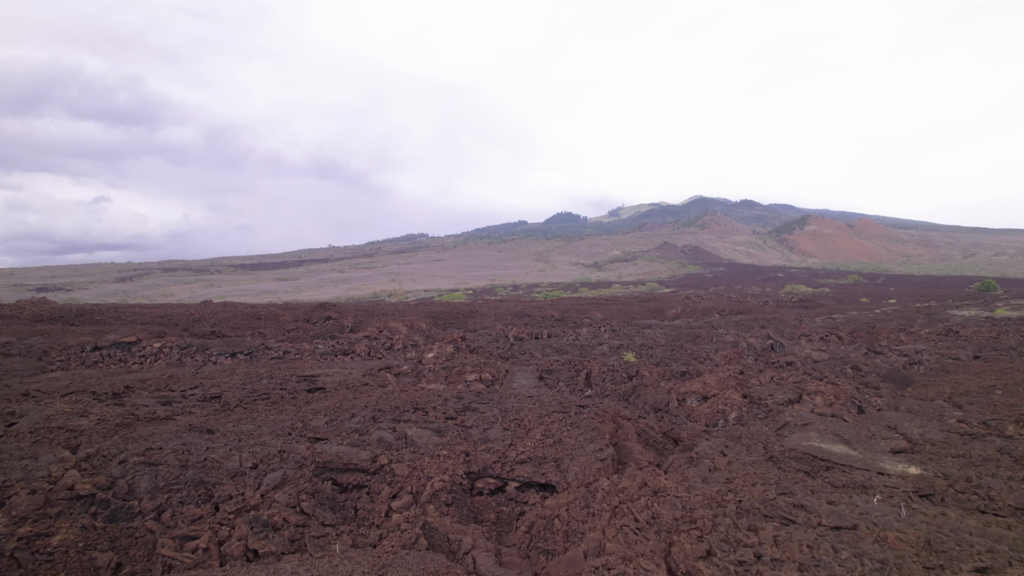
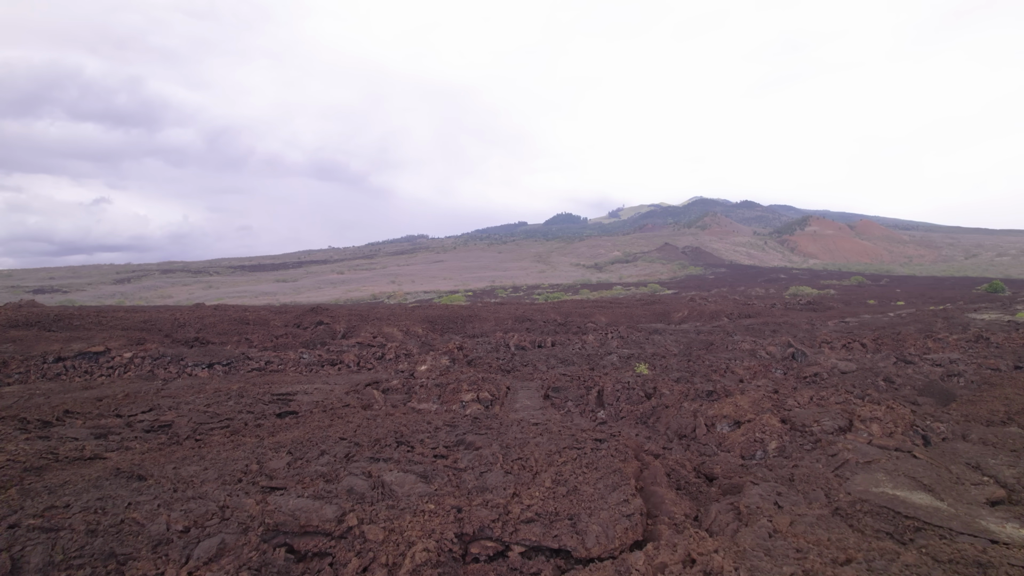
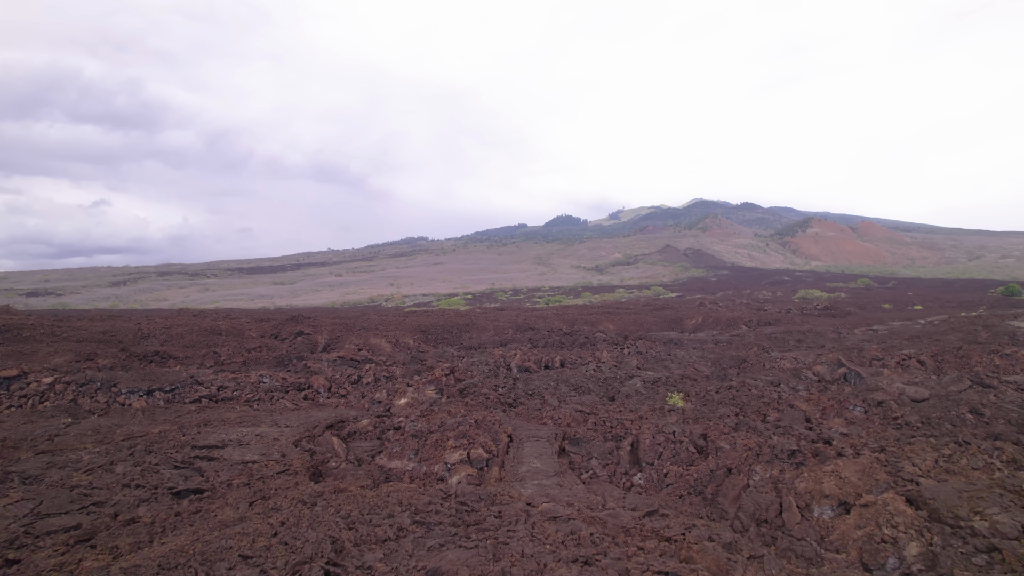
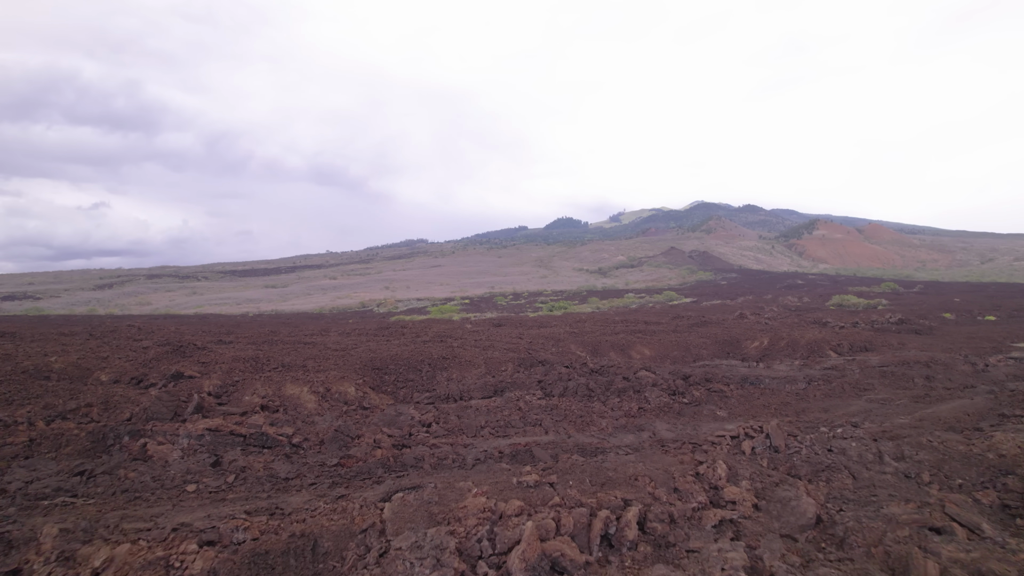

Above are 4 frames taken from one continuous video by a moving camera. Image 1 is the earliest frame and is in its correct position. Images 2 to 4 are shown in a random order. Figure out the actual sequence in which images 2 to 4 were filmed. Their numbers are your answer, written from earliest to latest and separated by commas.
2, 3, 4
